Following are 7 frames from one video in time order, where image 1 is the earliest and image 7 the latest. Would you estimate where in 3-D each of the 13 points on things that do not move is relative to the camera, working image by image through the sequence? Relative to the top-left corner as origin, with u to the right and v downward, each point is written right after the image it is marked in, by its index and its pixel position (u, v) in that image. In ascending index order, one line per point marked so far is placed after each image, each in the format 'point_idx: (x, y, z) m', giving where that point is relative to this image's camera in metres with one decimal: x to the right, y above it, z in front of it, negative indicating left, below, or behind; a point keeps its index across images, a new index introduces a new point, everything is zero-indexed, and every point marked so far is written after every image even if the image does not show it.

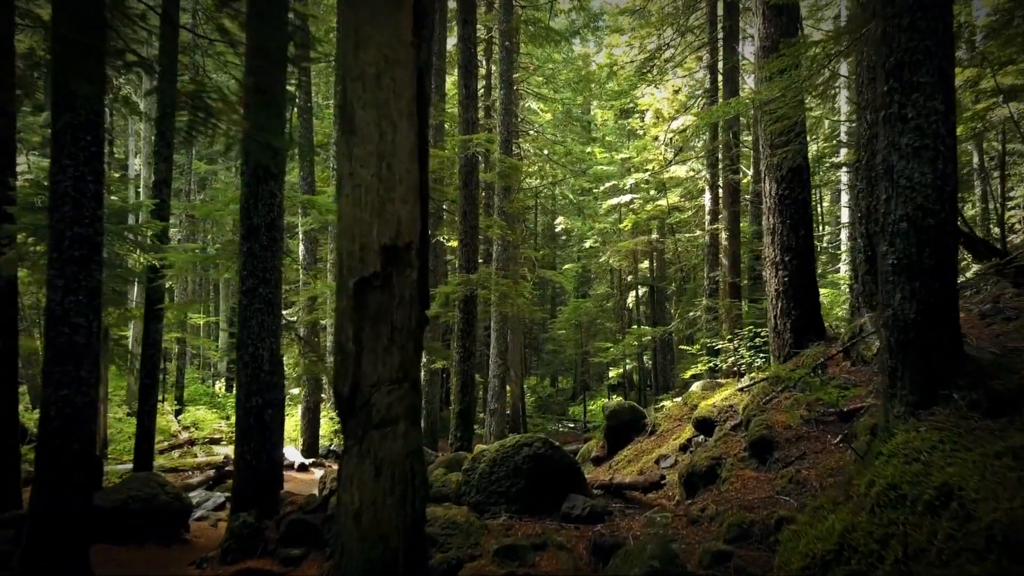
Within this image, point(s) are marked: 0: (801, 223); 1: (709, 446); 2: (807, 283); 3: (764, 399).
0: (+3.8, +0.9, +7.3) m
1: (+2.1, -1.7, +5.9) m
2: (+3.9, 0.0, +7.2) m
3: (+2.7, -1.2, +6.0) m
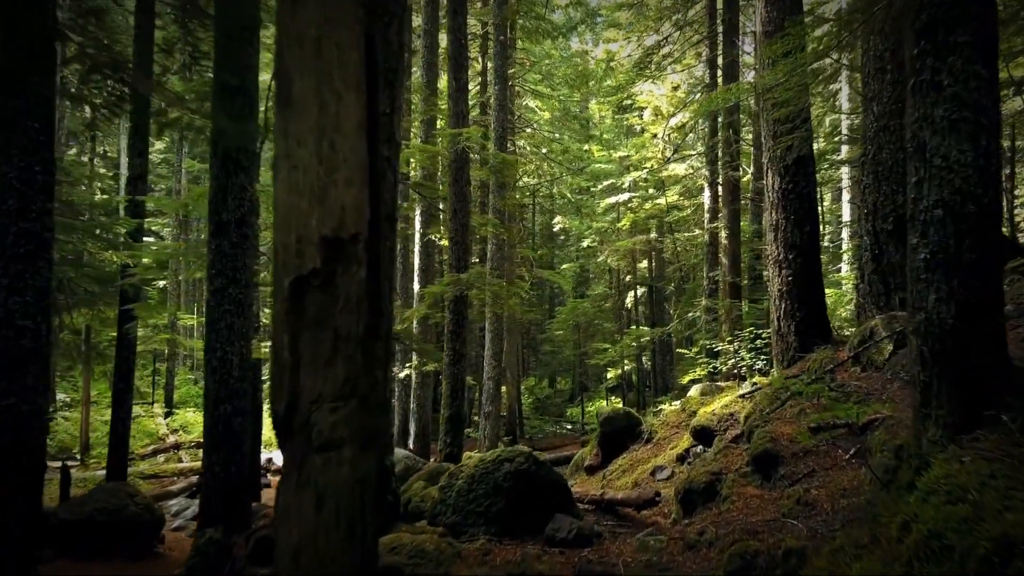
0: (+3.7, +0.9, +6.9) m
1: (+2.0, -1.7, +5.6) m
2: (+3.7, +0.1, +6.8) m
3: (+2.6, -1.2, +5.6) m
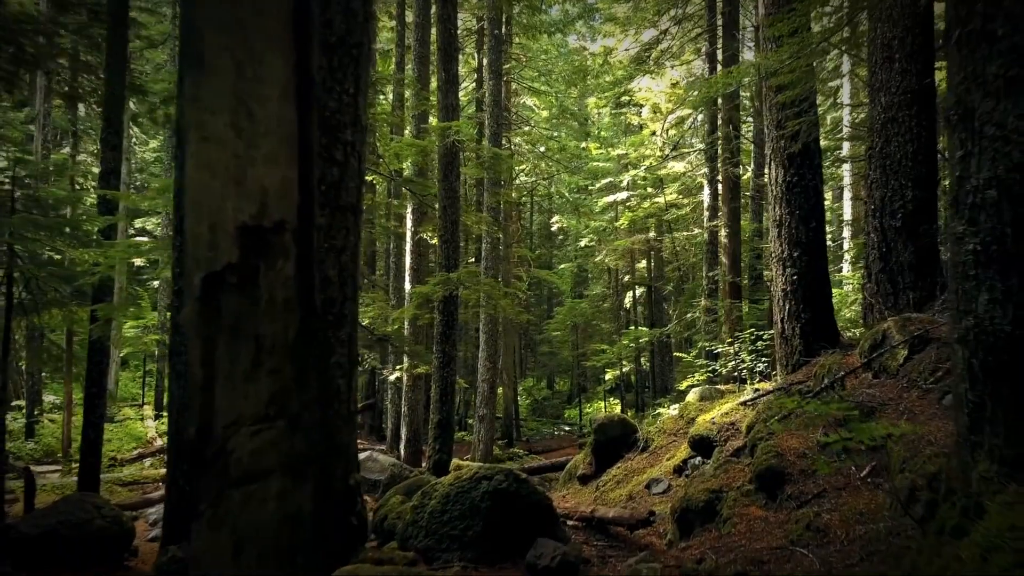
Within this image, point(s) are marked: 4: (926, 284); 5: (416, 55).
0: (+3.5, +0.9, +6.5) m
1: (+1.8, -1.7, +5.2) m
2: (+3.6, +0.1, +6.5) m
3: (+2.4, -1.2, +5.2) m
4: (+5.4, +0.1, +7.2) m
5: (-2.2, +5.5, +12.9) m
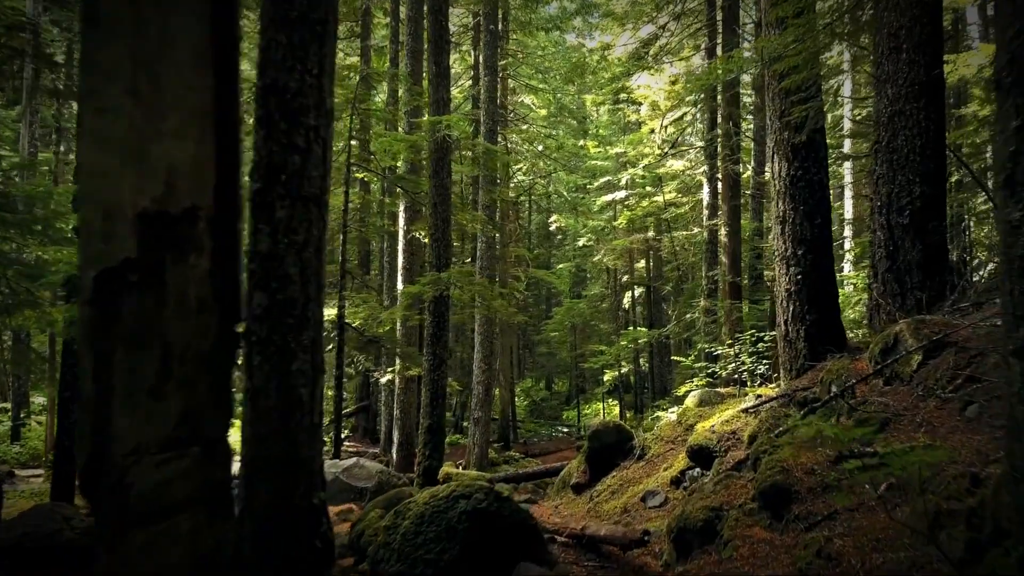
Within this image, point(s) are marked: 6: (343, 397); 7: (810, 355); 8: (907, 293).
0: (+3.4, +0.9, +6.2) m
1: (+1.7, -1.7, +4.9) m
2: (+3.5, +0.1, +6.2) m
3: (+2.3, -1.2, +4.9) m
4: (+5.3, +0.1, +6.9) m
5: (-2.4, +5.4, +12.6) m
6: (-3.5, -2.3, +11.5) m
7: (+3.3, -0.7, +6.2) m
8: (+5.1, -0.1, +7.1) m
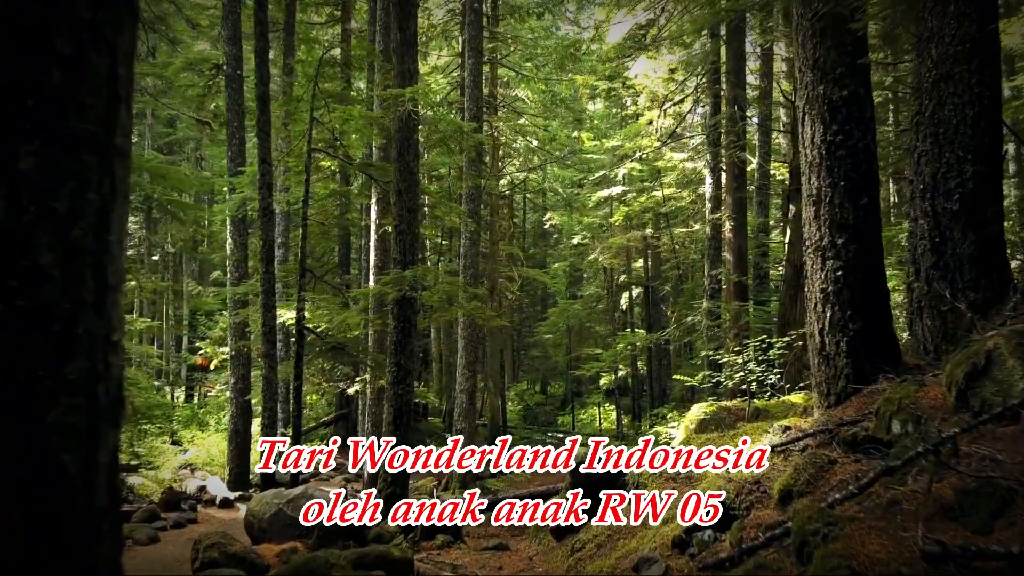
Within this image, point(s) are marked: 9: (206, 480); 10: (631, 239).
0: (+3.1, +0.9, +5.0) m
1: (+1.4, -1.7, +3.6) m
2: (+3.1, +0.1, +4.9) m
3: (+2.0, -1.2, +3.7) m
4: (+5.0, +0.1, +5.7) m
5: (-2.7, +5.4, +11.4) m
6: (-3.9, -2.3, +10.3) m
7: (+3.0, -0.7, +5.0) m
8: (+4.8, -0.1, +5.9) m
9: (-7.1, -4.5, +12.9) m
10: (+4.1, +1.7, +19.0) m
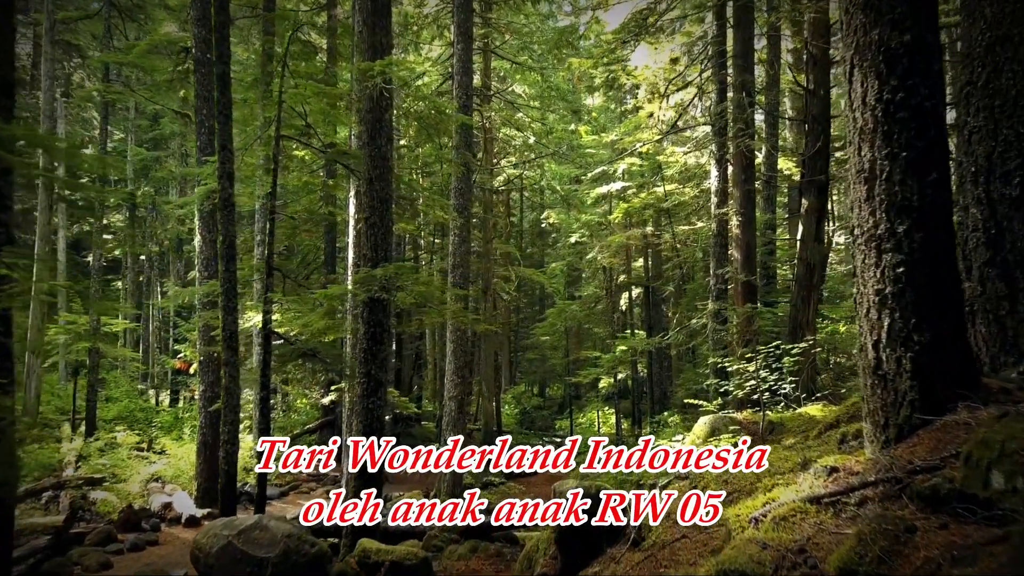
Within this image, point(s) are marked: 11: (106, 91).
0: (+2.9, +0.9, +4.0) m
1: (+1.2, -1.7, +2.7) m
2: (+2.9, +0.1, +4.0) m
3: (+1.8, -1.2, +2.8) m
4: (+4.8, +0.1, +4.8) m
5: (-2.9, +5.4, +10.5) m
6: (-4.1, -2.3, +9.3) m
7: (+2.8, -0.7, +4.1) m
8: (+4.6, -0.1, +5.0) m
9: (-7.3, -4.5, +11.9) m
10: (+3.9, +1.7, +18.0) m
11: (-11.3, +5.5, +15.3) m
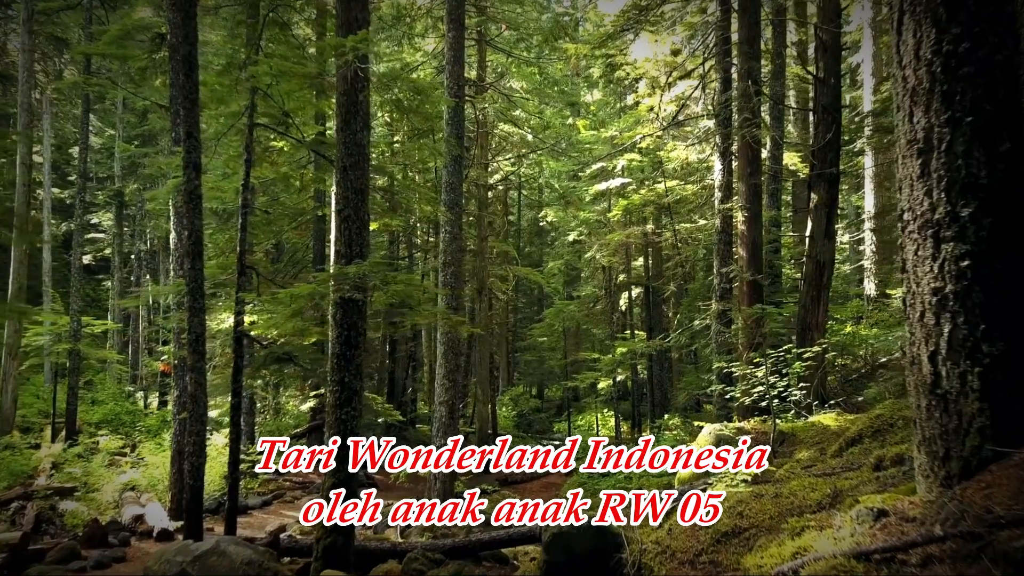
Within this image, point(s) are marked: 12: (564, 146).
0: (+2.7, +0.9, +3.4) m
1: (+1.0, -1.7, +2.1) m
2: (+2.8, +0.1, +3.4) m
3: (+1.6, -1.2, +2.1) m
4: (+4.6, +0.1, +4.2) m
5: (-3.1, +5.5, +9.8) m
6: (-4.2, -2.3, +8.7) m
7: (+2.7, -0.7, +3.4) m
8: (+4.4, -0.1, +4.4) m
9: (-7.5, -4.5, +11.3) m
10: (+3.7, +1.7, +17.4) m
11: (-11.4, +5.5, +14.7) m
12: (+1.9, +5.1, +19.8) m
